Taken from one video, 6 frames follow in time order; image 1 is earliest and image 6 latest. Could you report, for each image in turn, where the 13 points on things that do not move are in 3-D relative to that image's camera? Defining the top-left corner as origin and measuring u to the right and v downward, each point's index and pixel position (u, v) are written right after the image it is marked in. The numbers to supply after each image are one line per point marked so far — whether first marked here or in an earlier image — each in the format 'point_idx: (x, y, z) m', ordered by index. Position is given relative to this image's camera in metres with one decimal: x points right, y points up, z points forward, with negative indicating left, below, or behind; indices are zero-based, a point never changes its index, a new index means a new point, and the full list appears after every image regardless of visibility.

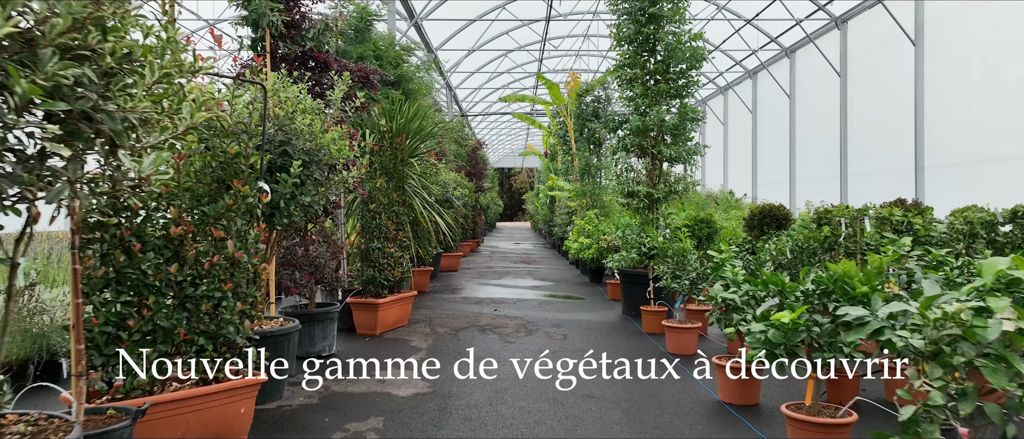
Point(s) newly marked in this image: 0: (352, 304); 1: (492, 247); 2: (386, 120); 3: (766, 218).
0: (-1.4, -0.7, +4.8) m
1: (-0.6, -0.8, +16.8) m
2: (-1.2, +0.9, +5.3) m
3: (+2.3, 0.0, +5.0) m
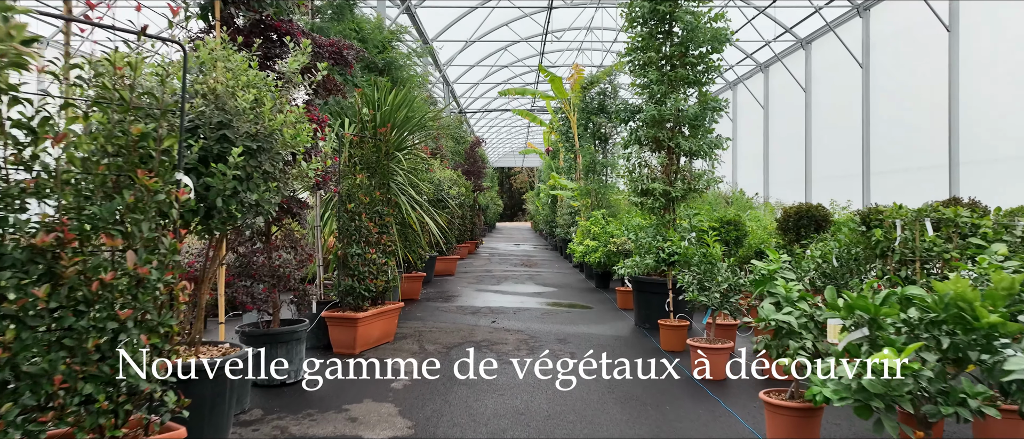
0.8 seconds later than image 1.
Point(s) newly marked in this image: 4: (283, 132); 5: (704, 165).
0: (-1.4, -0.7, +4.2) m
1: (-0.6, -0.8, +16.2) m
2: (-1.2, +0.9, +4.7) m
3: (+2.3, 0.0, +4.4) m
4: (-1.0, +0.4, +2.6) m
5: (+1.8, +0.5, +5.4) m
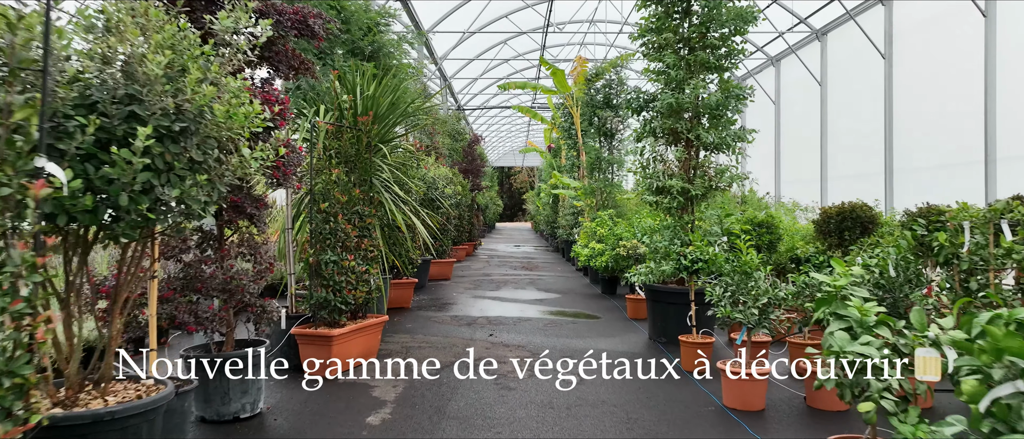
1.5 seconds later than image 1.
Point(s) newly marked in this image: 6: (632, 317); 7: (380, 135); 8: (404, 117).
0: (-1.4, -0.8, +3.6) m
1: (-0.6, -0.8, +15.6) m
2: (-1.2, +0.9, +4.1) m
3: (+2.3, 0.0, +3.8) m
4: (-1.0, +0.4, +2.0) m
5: (+1.8, +0.5, +4.8) m
6: (+1.2, -1.0, +5.8) m
7: (-1.0, +0.6, +4.4) m
8: (-0.9, +0.8, +4.5) m
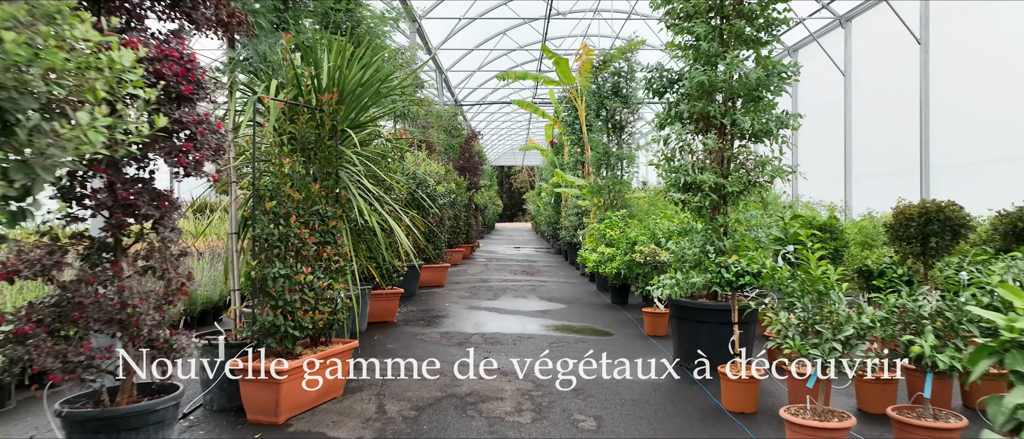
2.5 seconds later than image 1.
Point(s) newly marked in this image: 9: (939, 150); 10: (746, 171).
0: (-1.4, -0.8, +2.8) m
1: (-0.6, -0.9, +14.8) m
2: (-1.2, +0.9, +3.3) m
3: (+2.3, 0.0, +3.1) m
4: (-1.1, +0.4, +1.2) m
5: (+1.8, +0.5, +4.1) m
6: (+1.2, -1.0, +5.0) m
7: (-1.0, +0.6, +3.6) m
8: (-0.9, +0.8, +3.7) m
9: (+5.8, +0.9, +7.6) m
10: (+1.6, +0.3, +4.0) m
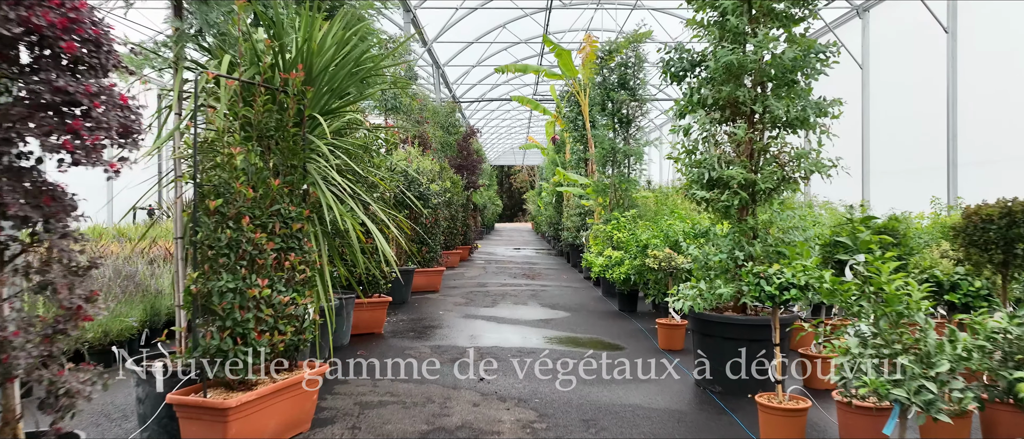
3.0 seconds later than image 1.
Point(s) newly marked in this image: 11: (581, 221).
0: (-1.4, -0.8, +2.3) m
1: (-0.6, -0.9, +14.3) m
2: (-1.2, +0.9, +2.8) m
3: (+2.2, 0.0, +2.5) m
4: (-1.1, +0.4, +0.7) m
5: (+1.8, +0.5, +3.5) m
6: (+1.2, -1.0, +4.5) m
7: (-1.0, +0.6, +3.1) m
8: (-0.9, +0.8, +3.2) m
9: (+5.8, +0.9, +7.1) m
10: (+1.6, +0.3, +3.4) m
11: (+1.2, 0.0, +10.1) m
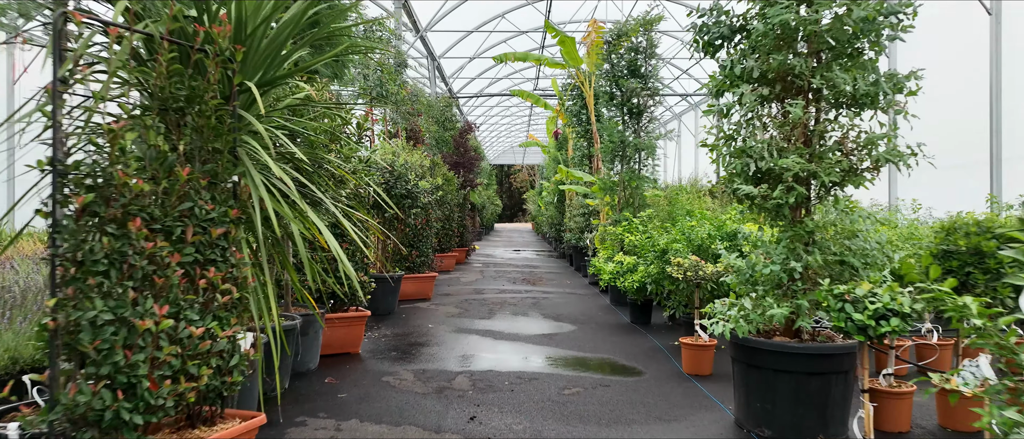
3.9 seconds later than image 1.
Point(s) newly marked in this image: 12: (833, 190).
0: (-1.4, -0.8, +1.6) m
1: (-0.6, -0.9, +13.6) m
2: (-1.2, +0.9, +2.1) m
3: (+2.2, 0.0, +1.9) m
4: (-1.1, +0.4, 0.0) m
5: (+1.8, +0.5, +2.9) m
6: (+1.2, -1.0, +3.8) m
7: (-1.0, +0.6, +2.4) m
8: (-0.9, +0.8, +2.5) m
9: (+5.8, +0.9, +6.4) m
10: (+1.6, +0.3, +2.8) m
11: (+1.2, 0.0, +9.4) m
12: (+1.6, +0.1, +2.8) m
